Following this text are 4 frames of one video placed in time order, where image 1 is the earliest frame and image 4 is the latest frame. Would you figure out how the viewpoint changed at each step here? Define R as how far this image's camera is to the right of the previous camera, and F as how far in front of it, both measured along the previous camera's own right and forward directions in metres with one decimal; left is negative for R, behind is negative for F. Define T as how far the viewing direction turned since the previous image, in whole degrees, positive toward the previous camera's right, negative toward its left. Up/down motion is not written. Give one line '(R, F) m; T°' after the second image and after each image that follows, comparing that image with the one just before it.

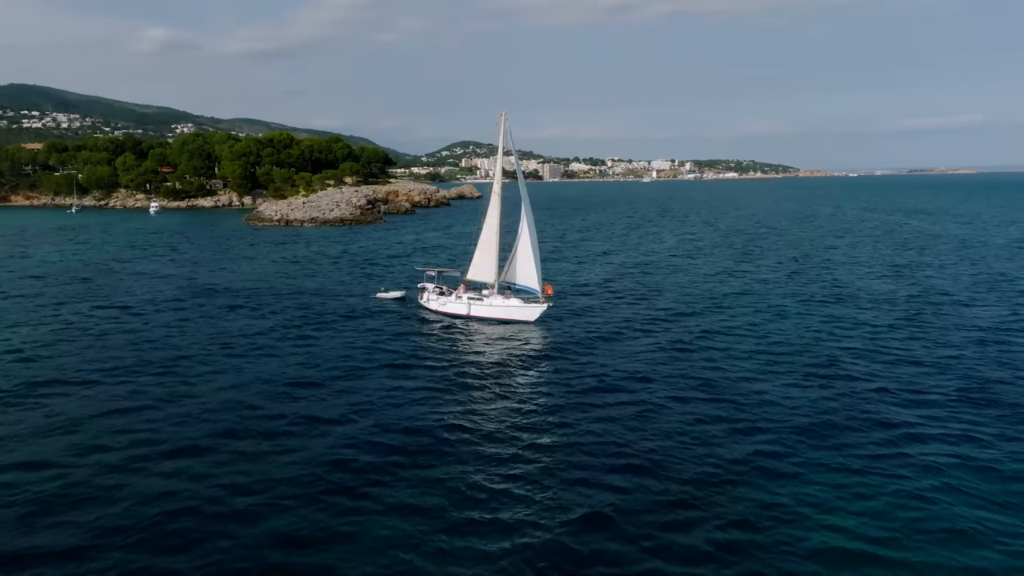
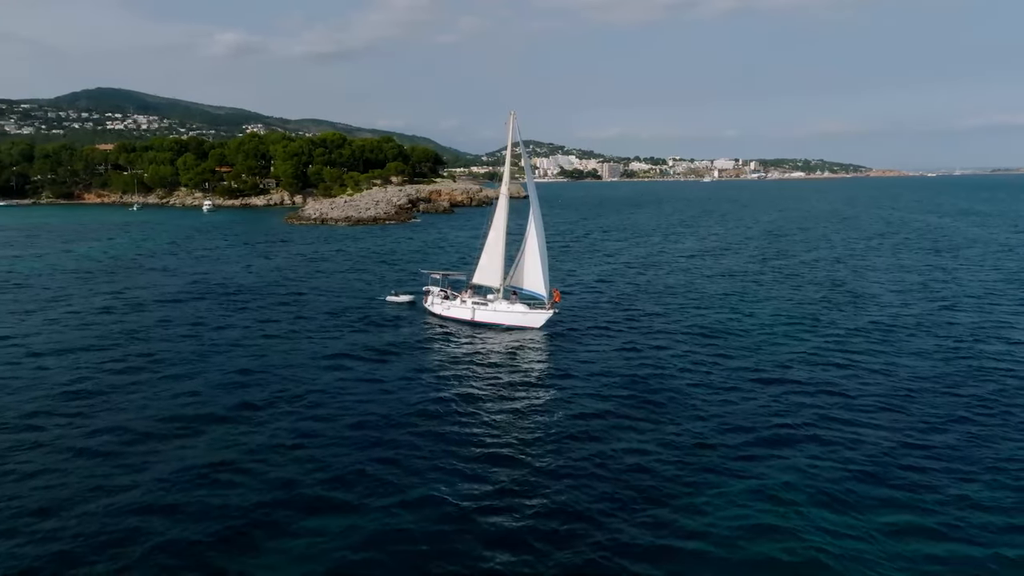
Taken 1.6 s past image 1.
(+4.9, -1.3) m; -4°
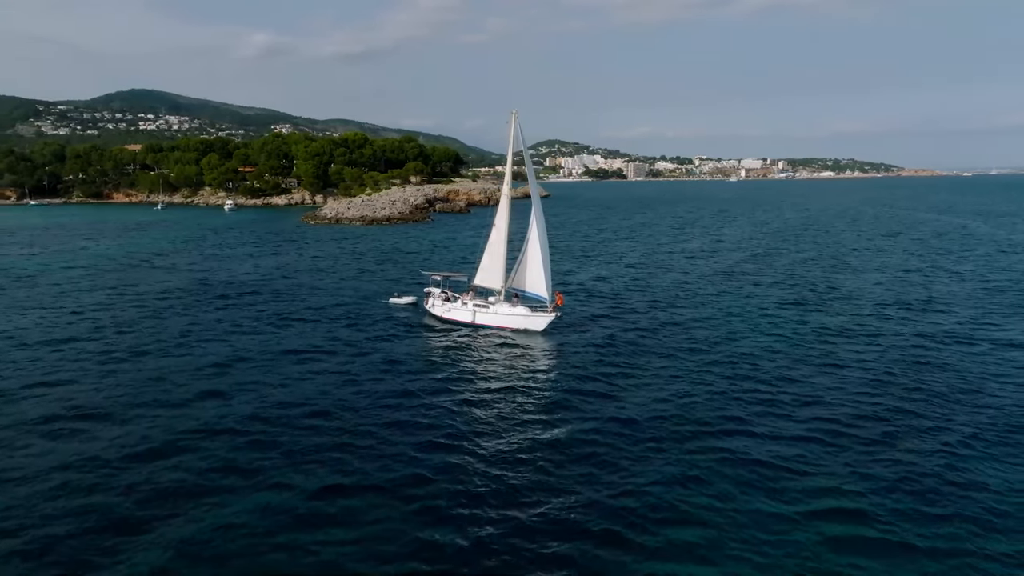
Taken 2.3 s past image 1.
(+2.0, -0.6) m; -2°
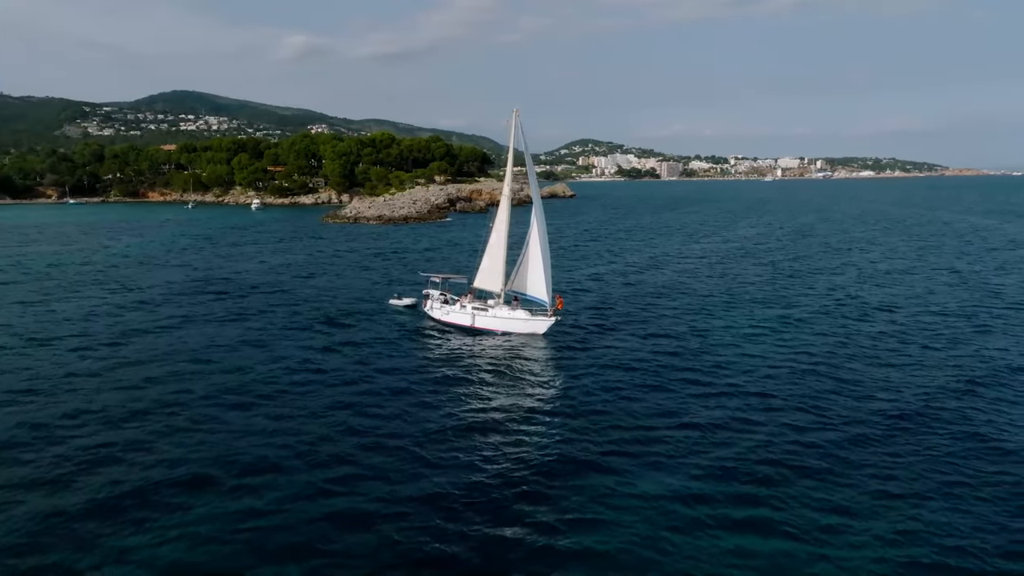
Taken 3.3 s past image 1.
(+2.7, -0.6) m; -2°
